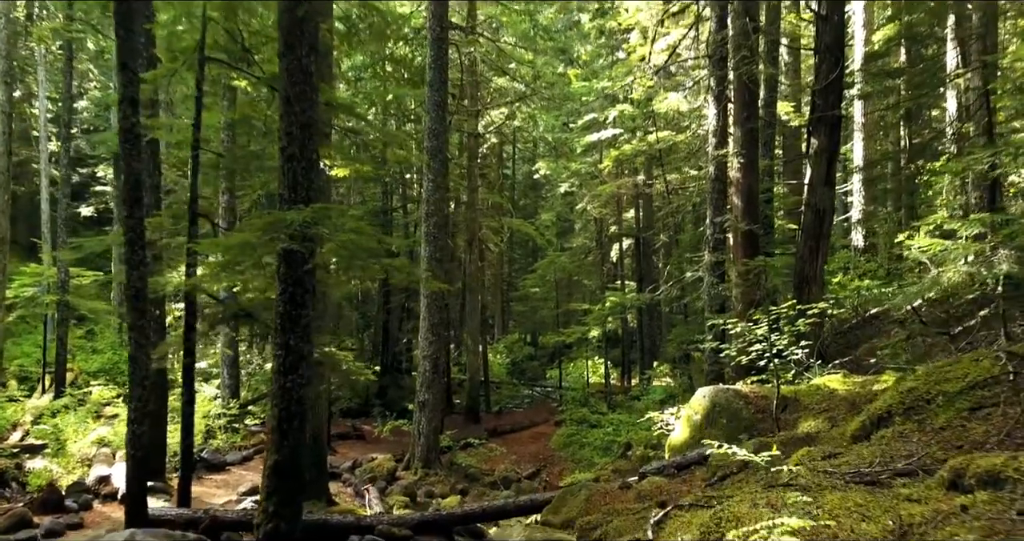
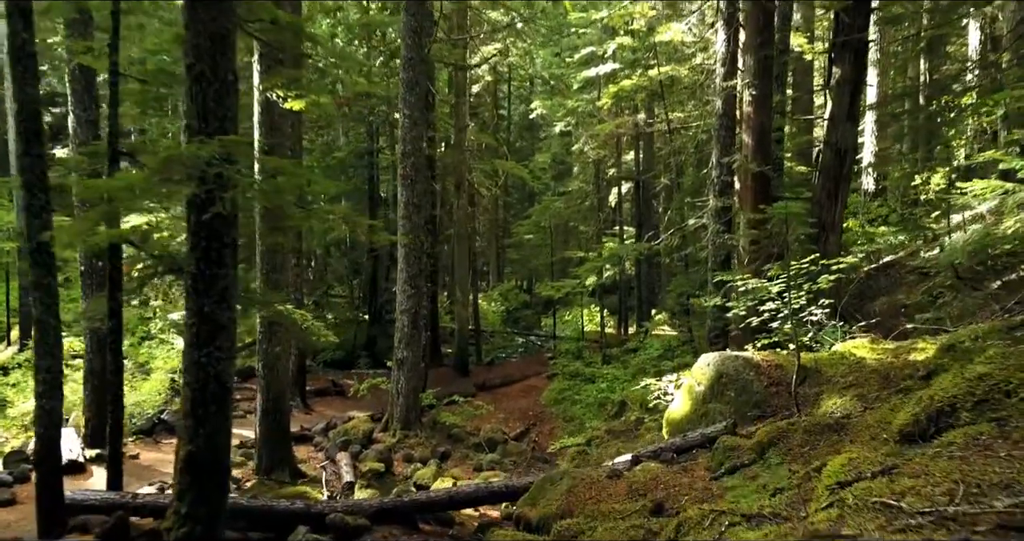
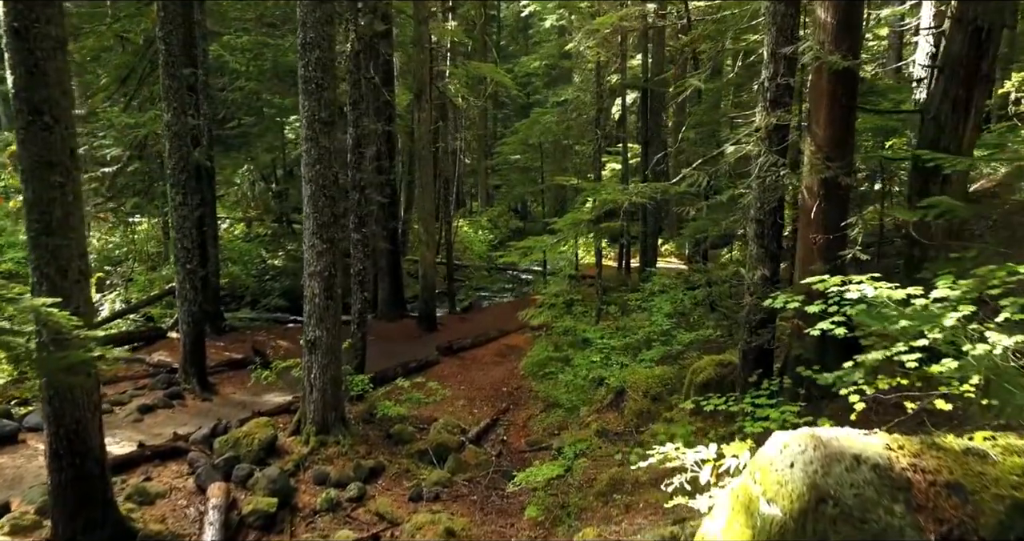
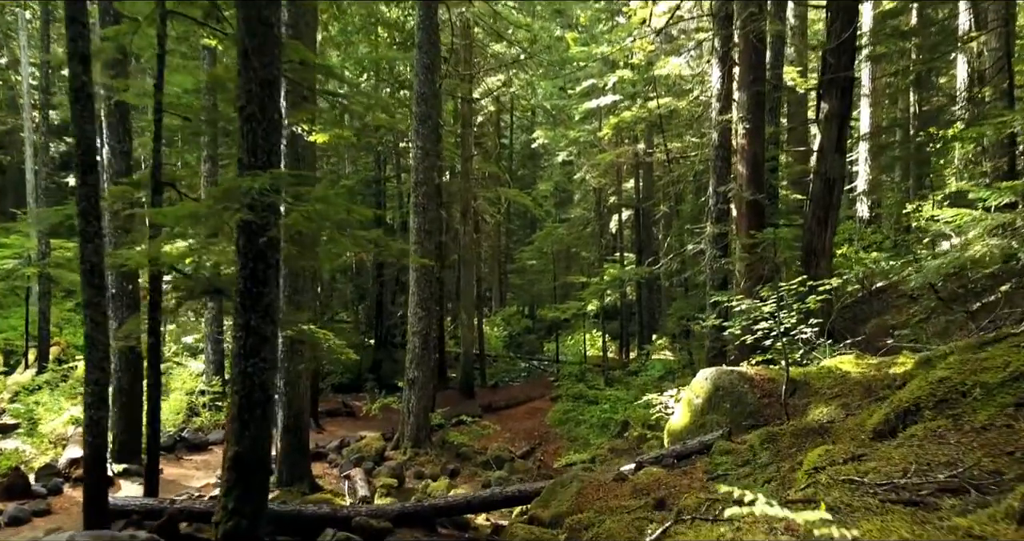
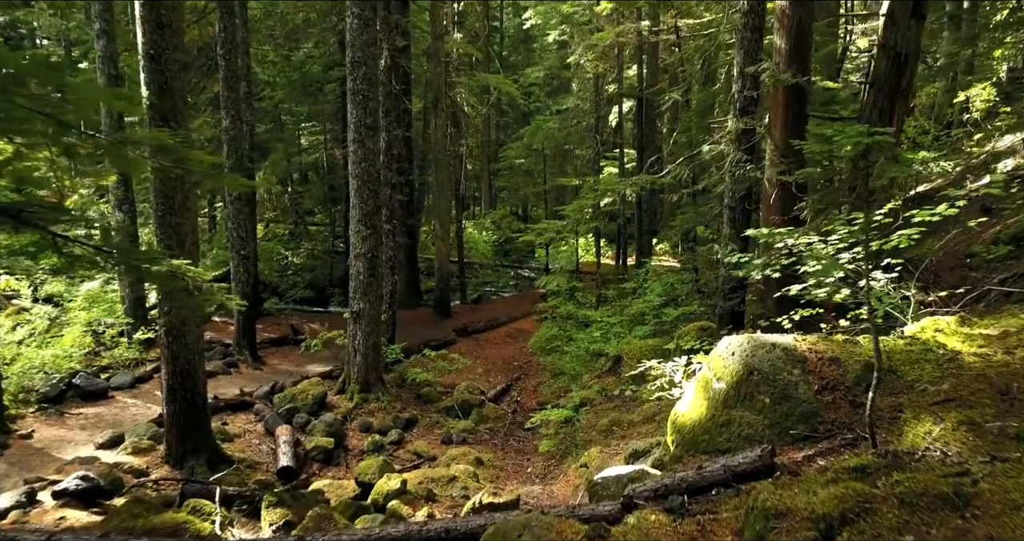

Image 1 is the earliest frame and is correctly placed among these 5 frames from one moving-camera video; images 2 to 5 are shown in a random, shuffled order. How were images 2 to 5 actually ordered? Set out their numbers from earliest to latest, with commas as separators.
4, 2, 5, 3
